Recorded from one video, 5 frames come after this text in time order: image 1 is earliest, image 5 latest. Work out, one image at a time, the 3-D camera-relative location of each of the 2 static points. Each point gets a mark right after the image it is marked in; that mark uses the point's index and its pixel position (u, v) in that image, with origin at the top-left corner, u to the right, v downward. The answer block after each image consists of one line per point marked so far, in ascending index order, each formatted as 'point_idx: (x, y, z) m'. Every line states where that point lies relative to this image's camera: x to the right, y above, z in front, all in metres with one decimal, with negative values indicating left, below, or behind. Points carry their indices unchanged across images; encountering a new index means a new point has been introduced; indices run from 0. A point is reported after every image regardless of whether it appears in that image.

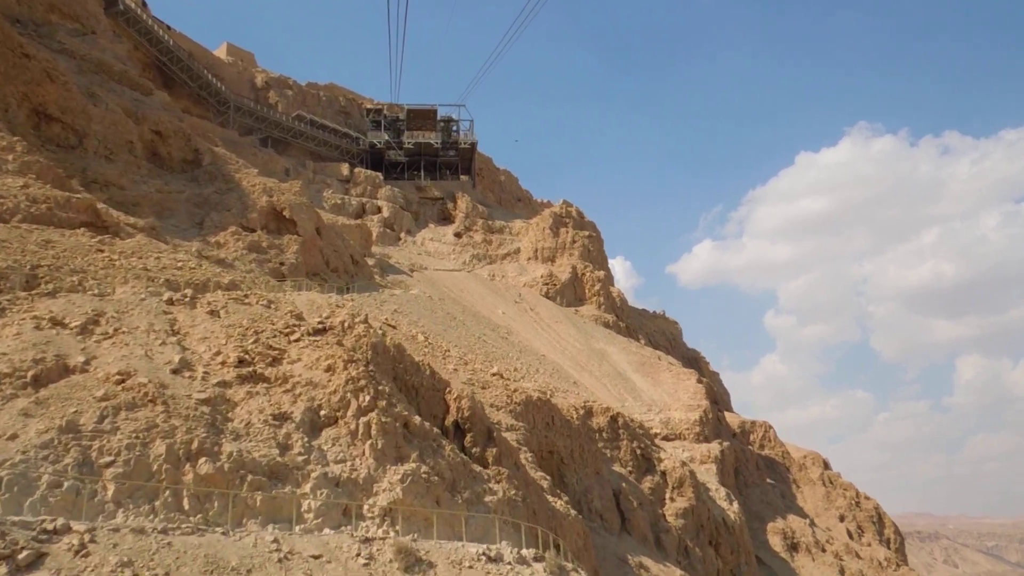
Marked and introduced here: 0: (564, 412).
0: (+1.2, -2.9, +19.4) m
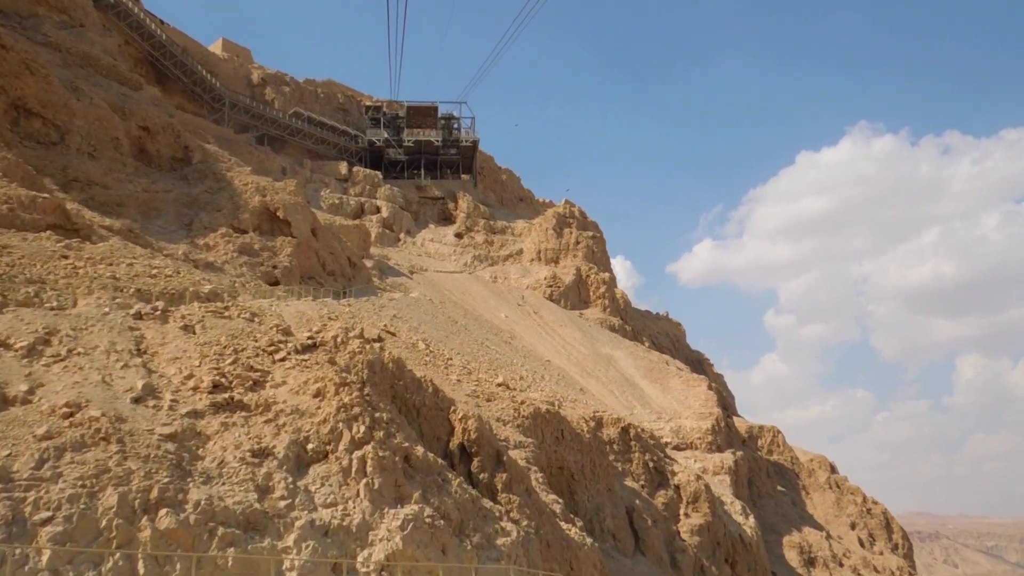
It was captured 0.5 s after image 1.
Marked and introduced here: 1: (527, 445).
0: (+1.4, -3.0, +18.3) m
1: (+0.3, -2.8, +14.6) m
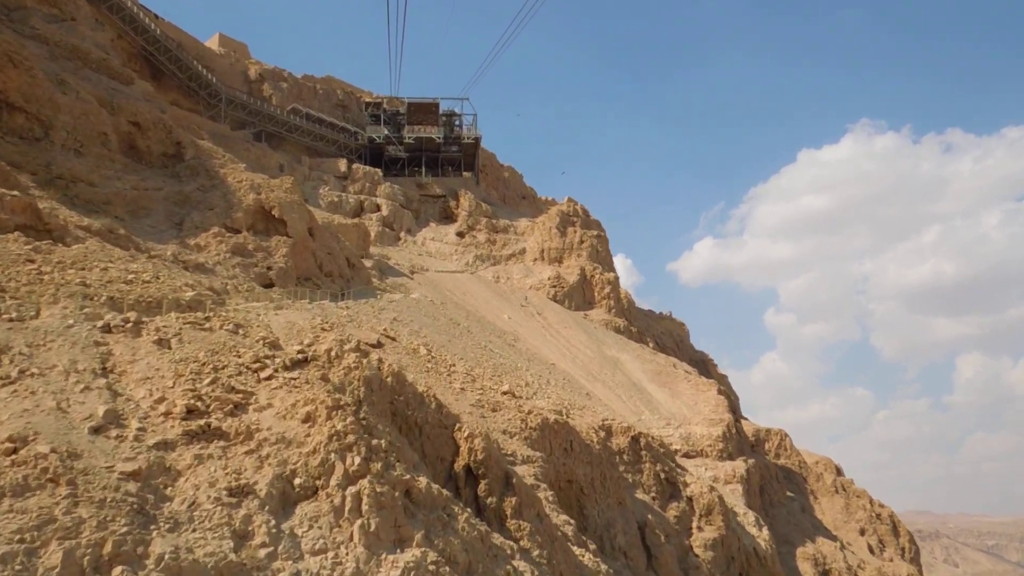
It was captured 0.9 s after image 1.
0: (+1.5, -3.1, +17.4) m
1: (+0.4, -2.8, +13.7) m
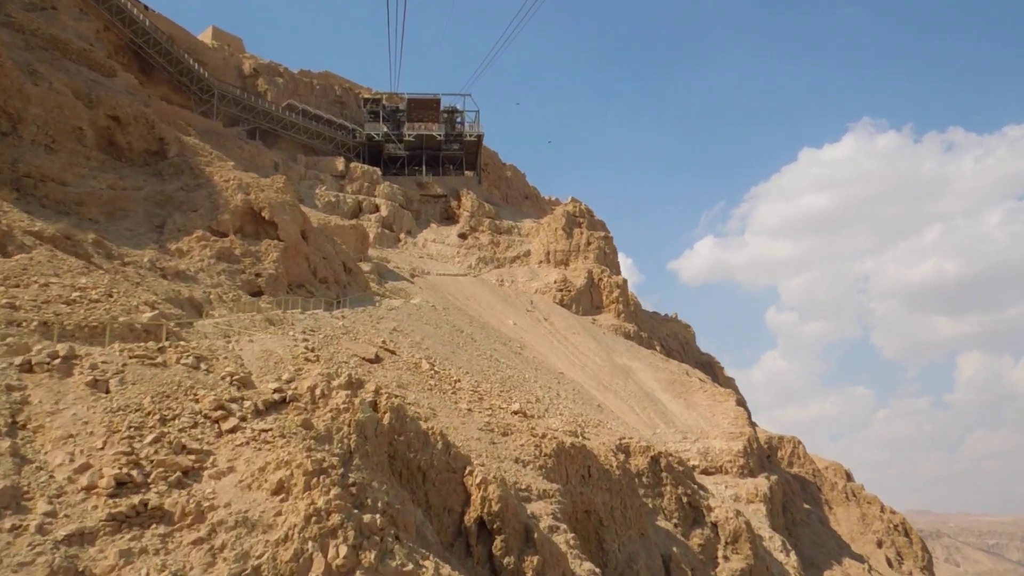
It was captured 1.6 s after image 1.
0: (+1.7, -3.2, +15.9) m
1: (+0.6, -3.0, +12.1) m
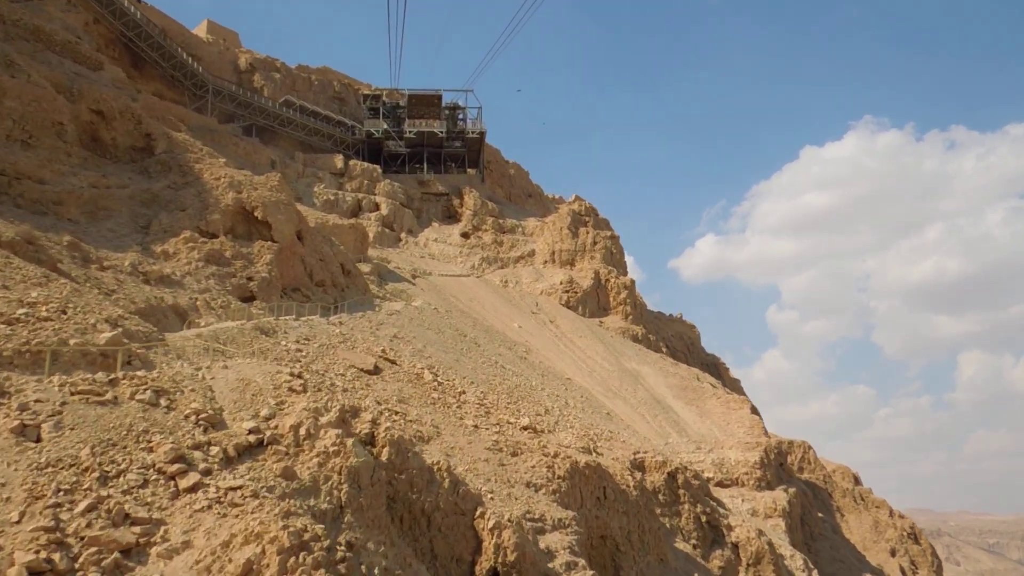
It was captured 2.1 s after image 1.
0: (+1.8, -3.3, +14.8) m
1: (+0.8, -3.1, +11.0) m
